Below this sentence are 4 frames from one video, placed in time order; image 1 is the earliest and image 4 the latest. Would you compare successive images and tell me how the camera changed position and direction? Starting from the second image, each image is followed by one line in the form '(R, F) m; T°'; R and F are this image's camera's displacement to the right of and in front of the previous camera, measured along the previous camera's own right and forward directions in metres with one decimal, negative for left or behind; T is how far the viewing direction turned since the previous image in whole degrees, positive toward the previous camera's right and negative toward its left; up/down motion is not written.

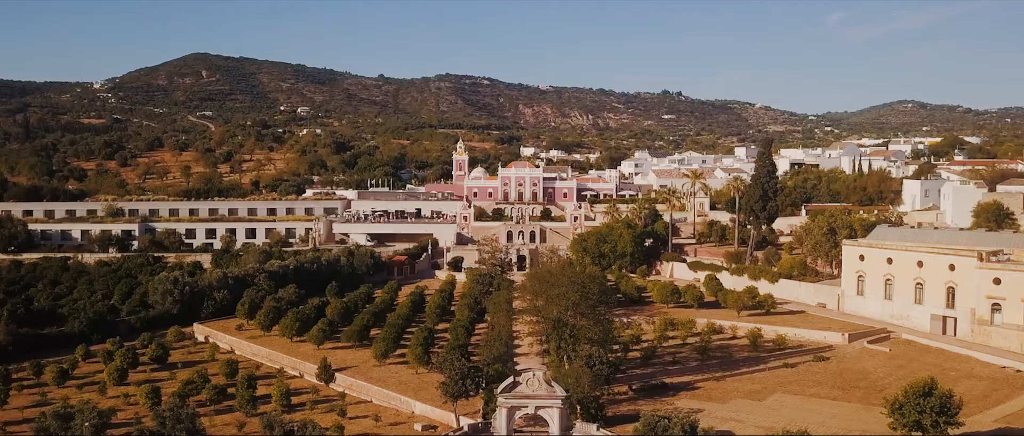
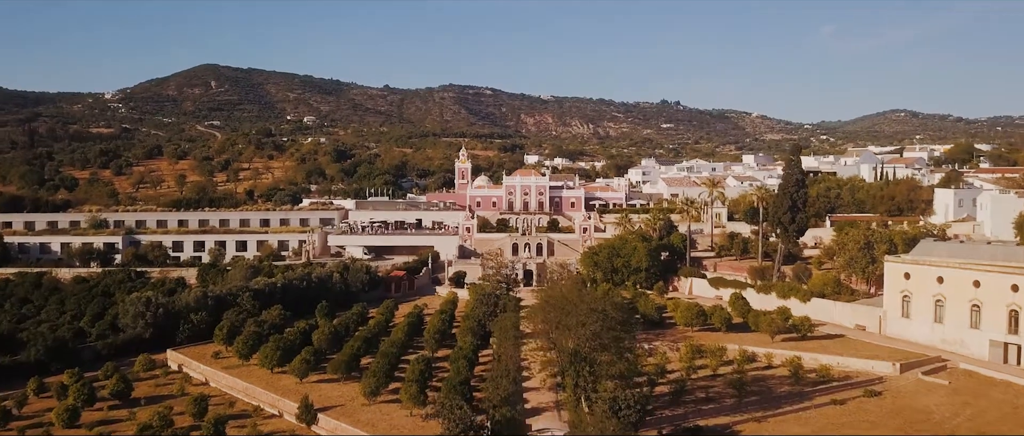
(-0.3, +3.2) m; 0°
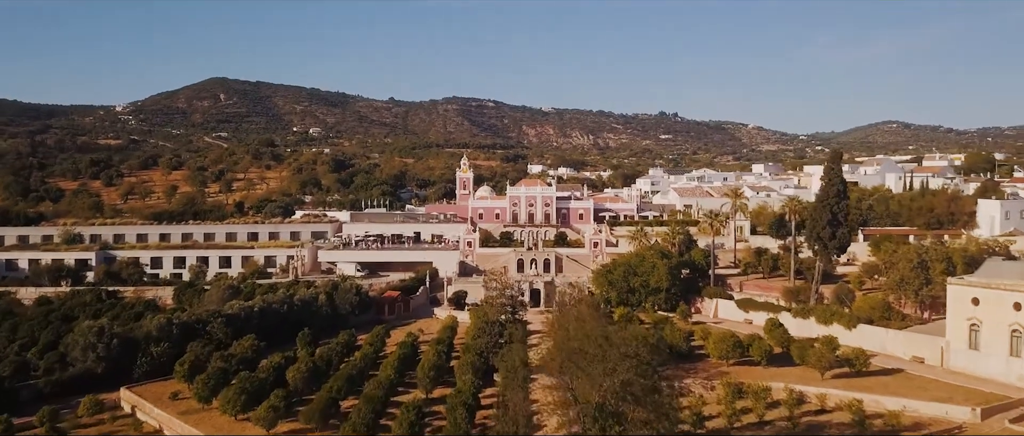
(-0.3, +4.0) m; 0°
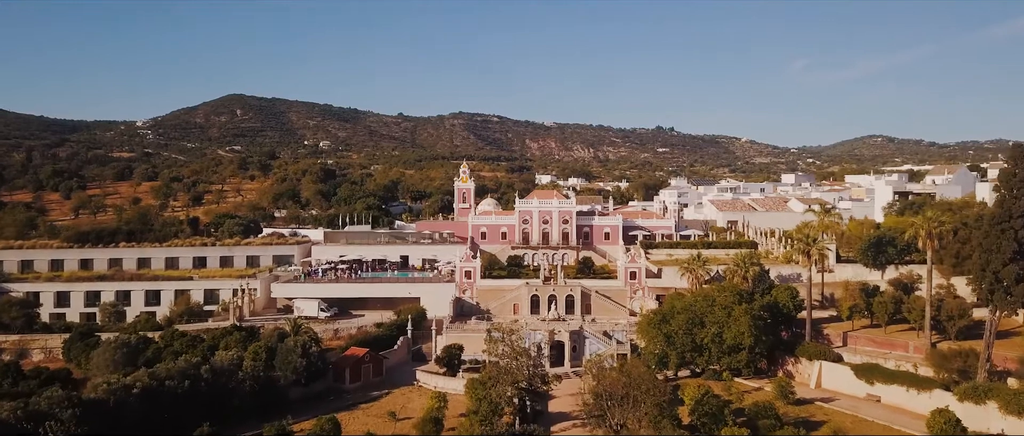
(-0.6, +11.4) m; -1°
